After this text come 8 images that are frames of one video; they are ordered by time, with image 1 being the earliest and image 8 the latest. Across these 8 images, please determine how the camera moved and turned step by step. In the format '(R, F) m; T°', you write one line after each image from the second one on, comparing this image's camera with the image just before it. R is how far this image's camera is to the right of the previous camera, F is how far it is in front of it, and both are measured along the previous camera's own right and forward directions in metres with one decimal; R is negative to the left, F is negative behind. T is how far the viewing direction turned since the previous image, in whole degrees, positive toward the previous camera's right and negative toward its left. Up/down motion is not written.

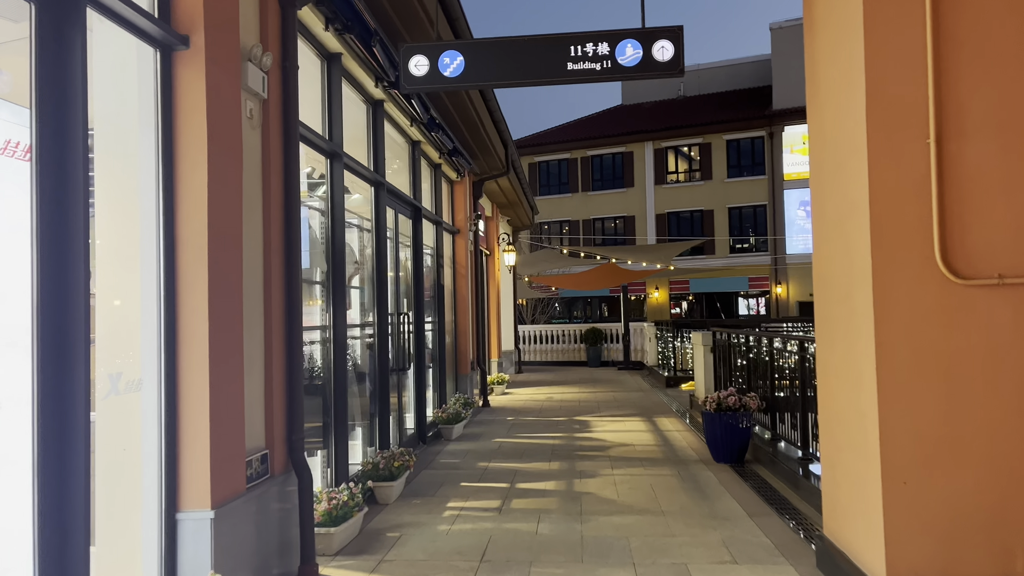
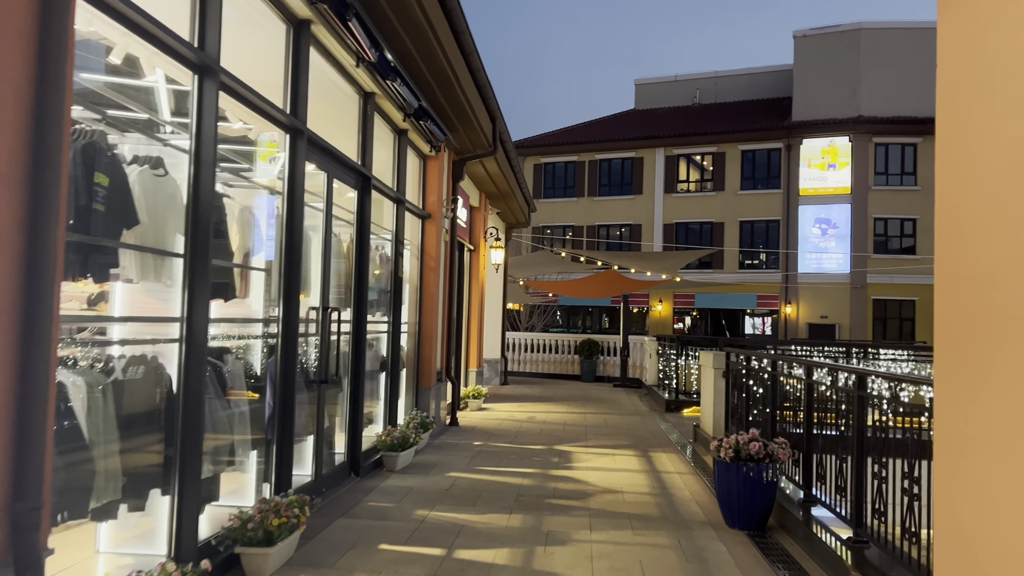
(+0.3, +1.7) m; 0°
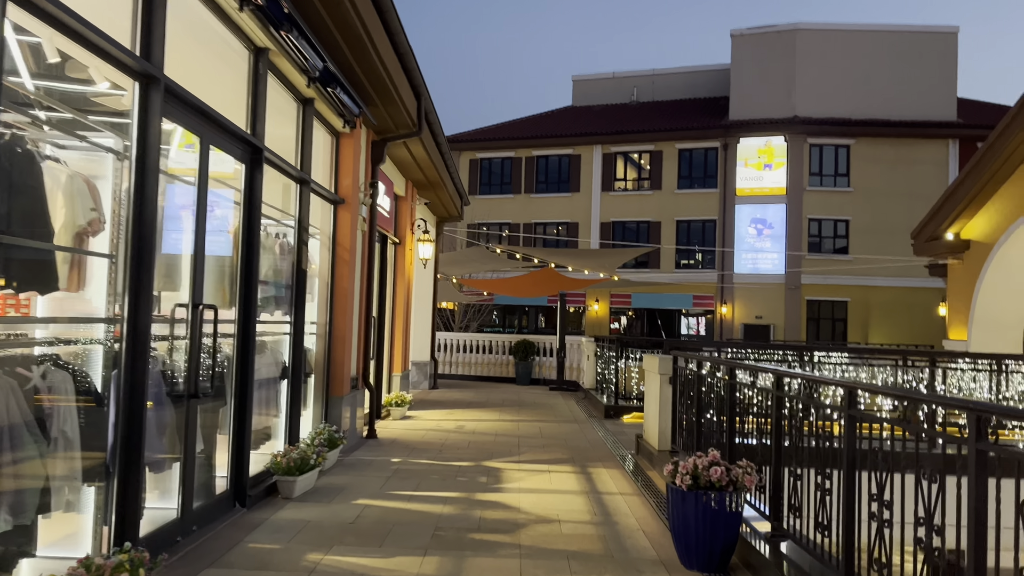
(+0.1, +0.9) m; +4°
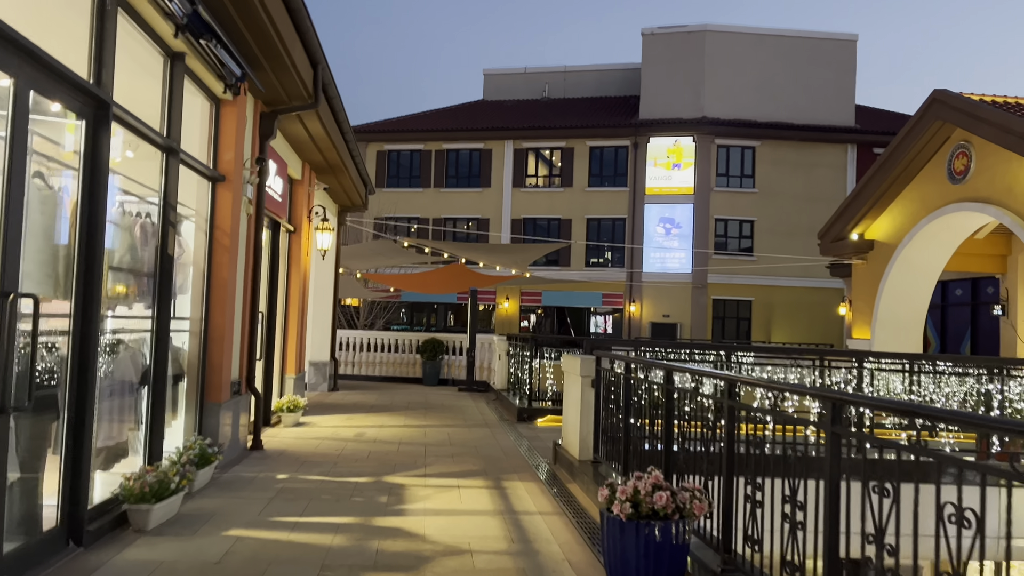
(0.0, +0.8) m; +6°
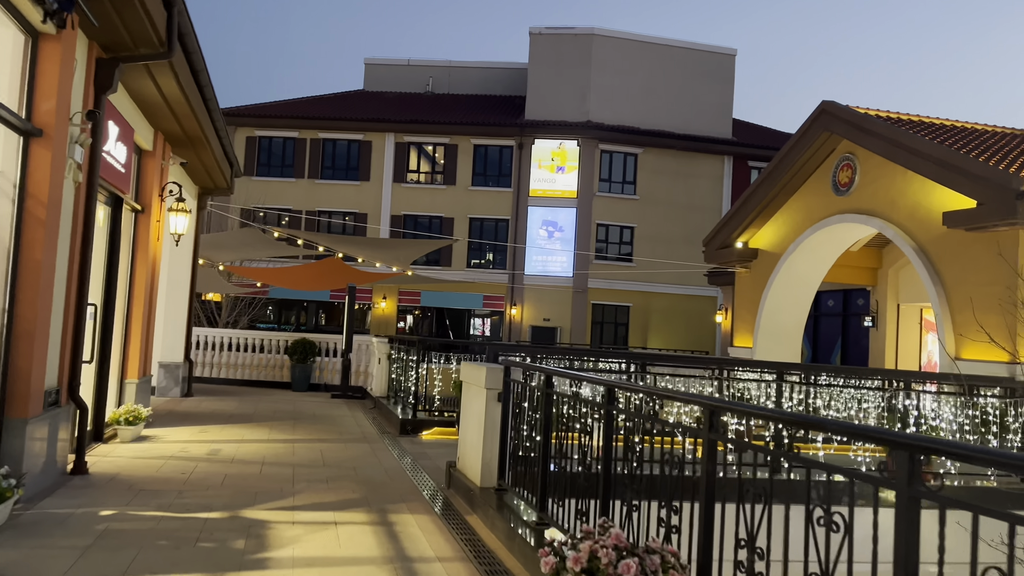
(-0.1, +1.0) m; +9°
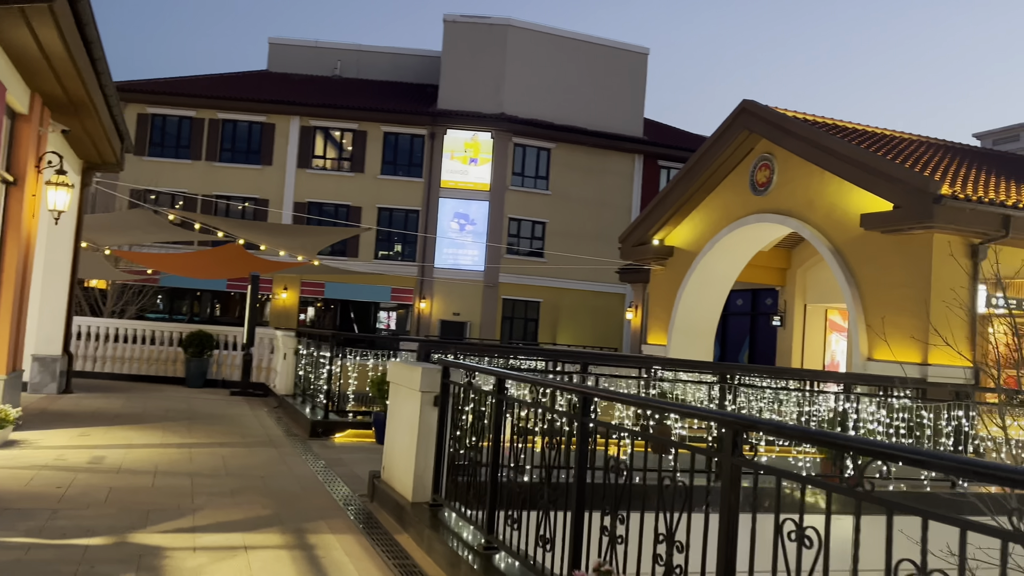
(-0.2, +0.6) m; +7°
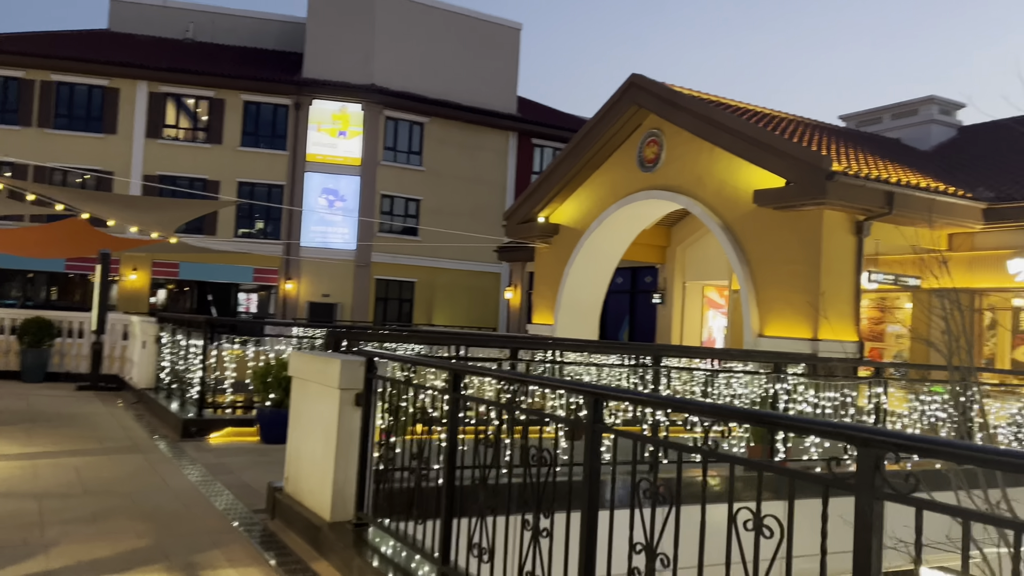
(-0.4, +0.8) m; +10°
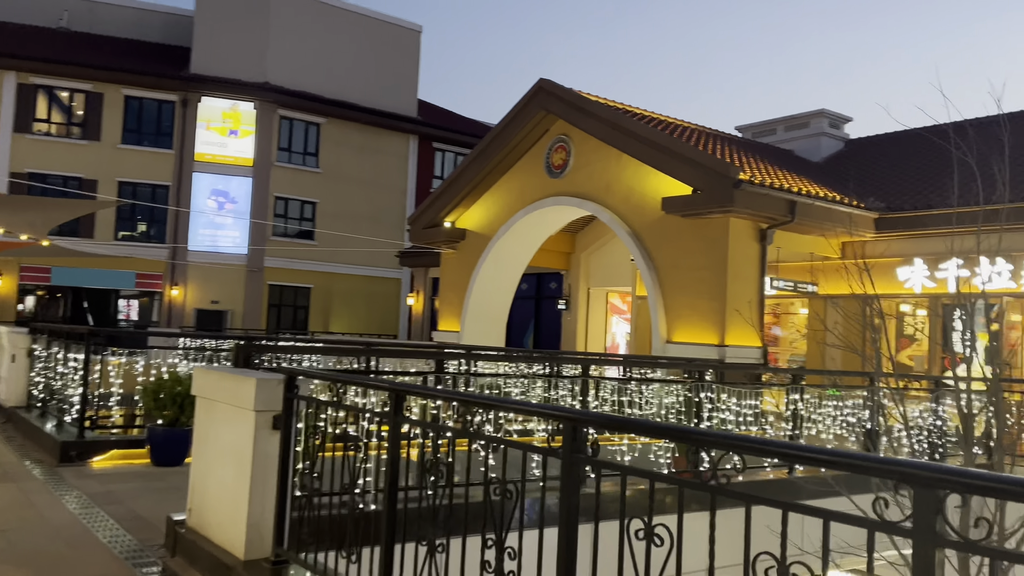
(-0.2, +0.3) m; +7°
